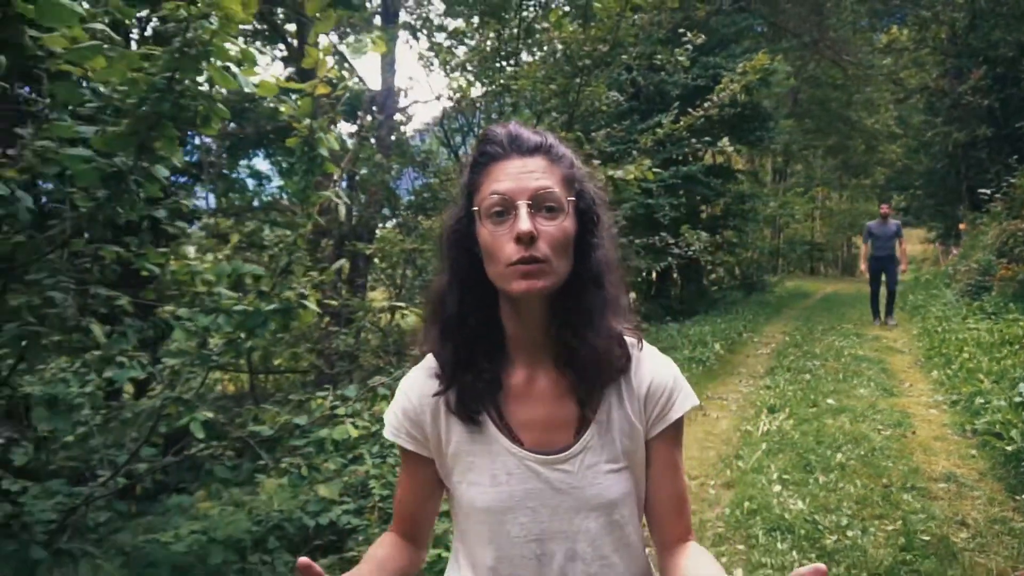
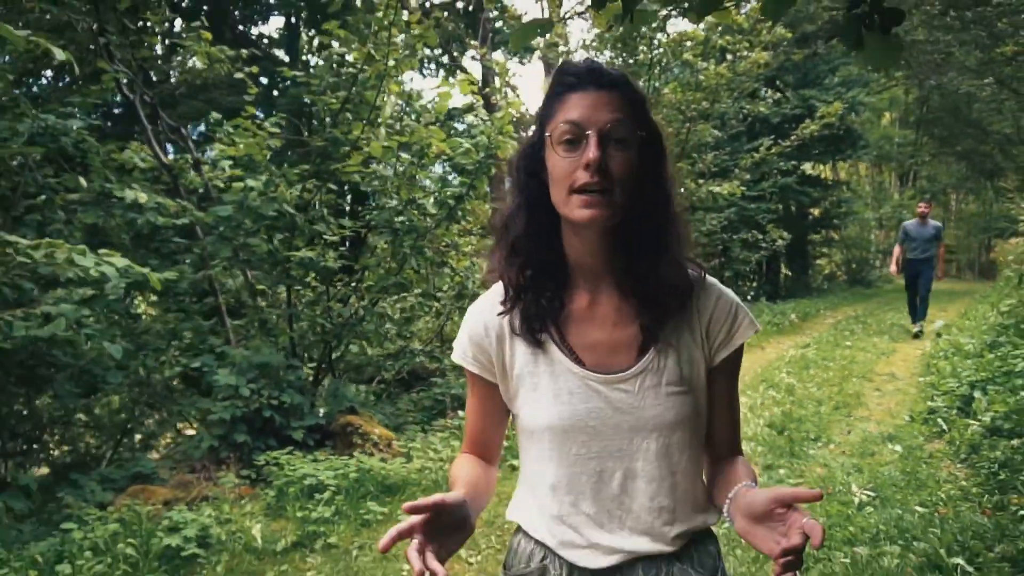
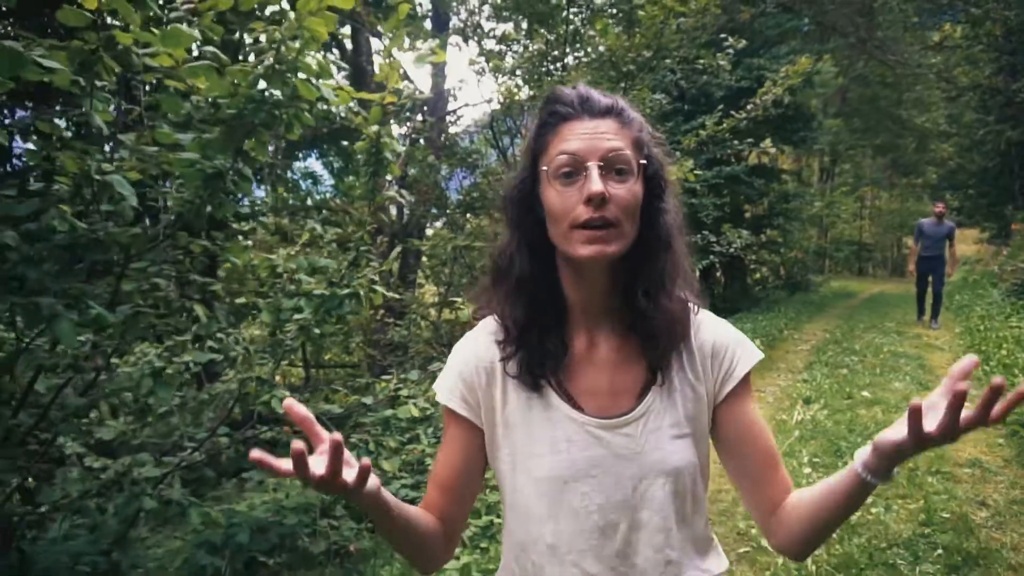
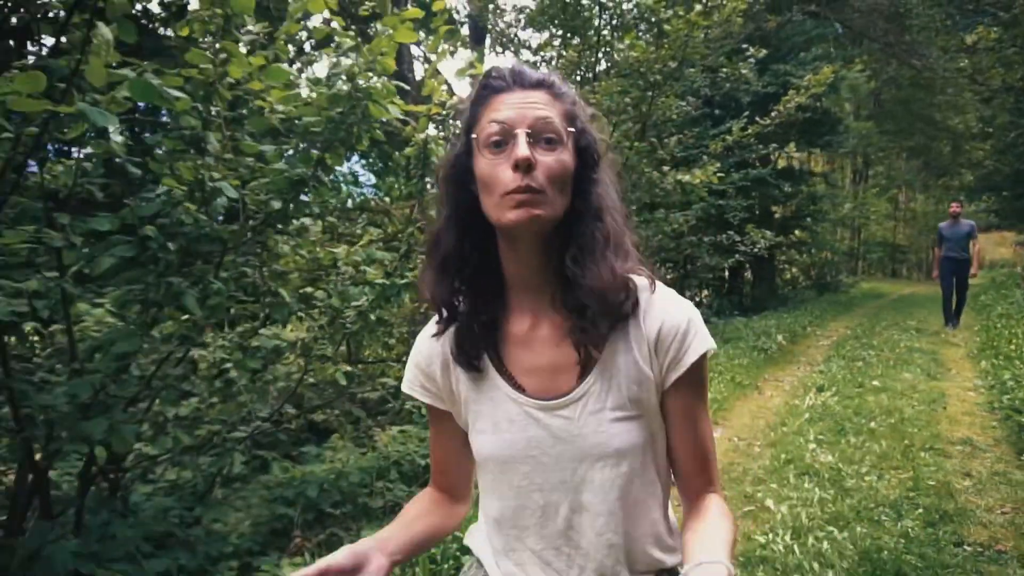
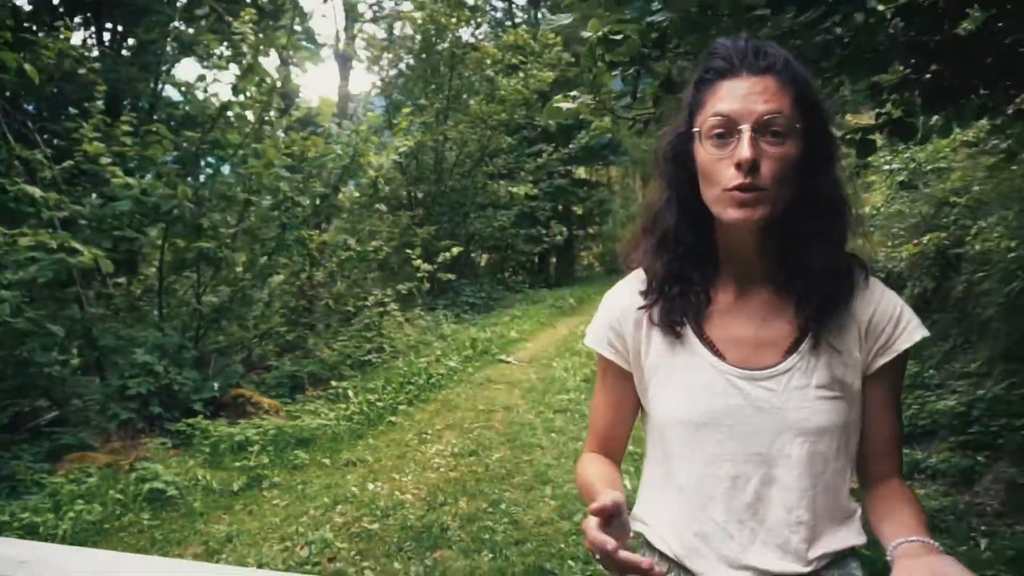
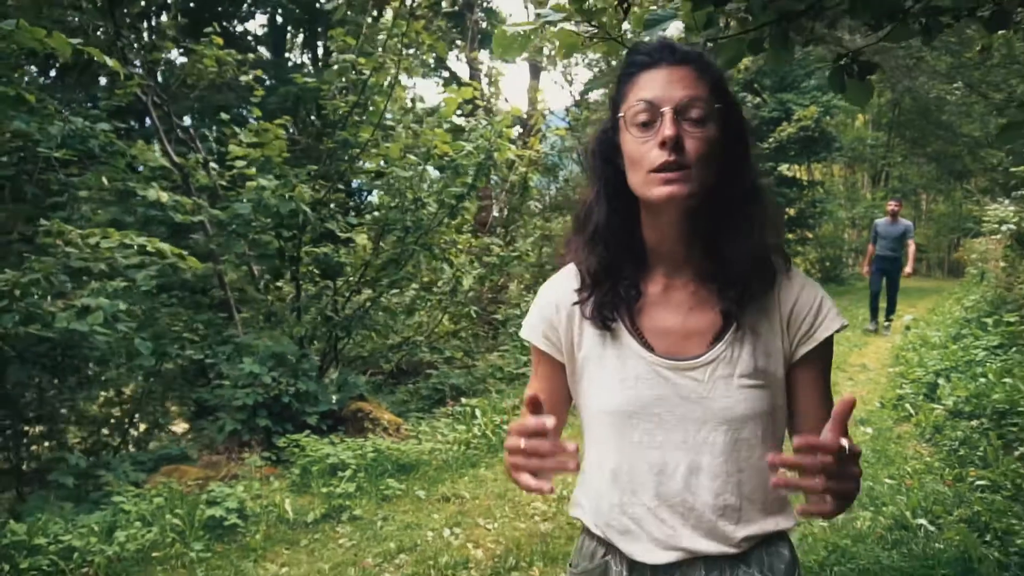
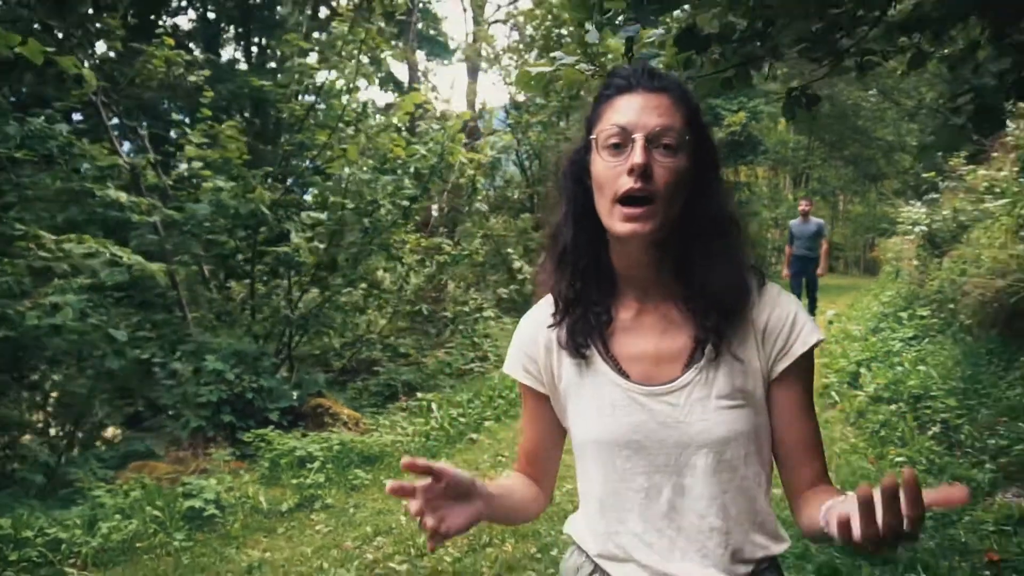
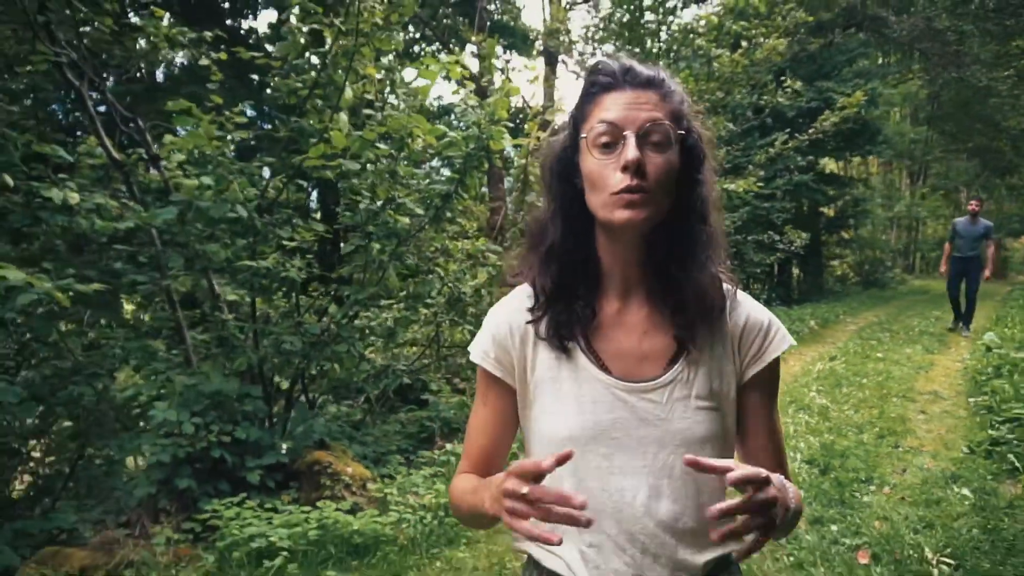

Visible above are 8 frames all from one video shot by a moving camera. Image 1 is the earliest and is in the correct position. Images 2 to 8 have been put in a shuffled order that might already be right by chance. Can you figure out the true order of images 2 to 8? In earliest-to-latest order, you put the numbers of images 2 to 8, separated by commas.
3, 4, 8, 2, 6, 7, 5
